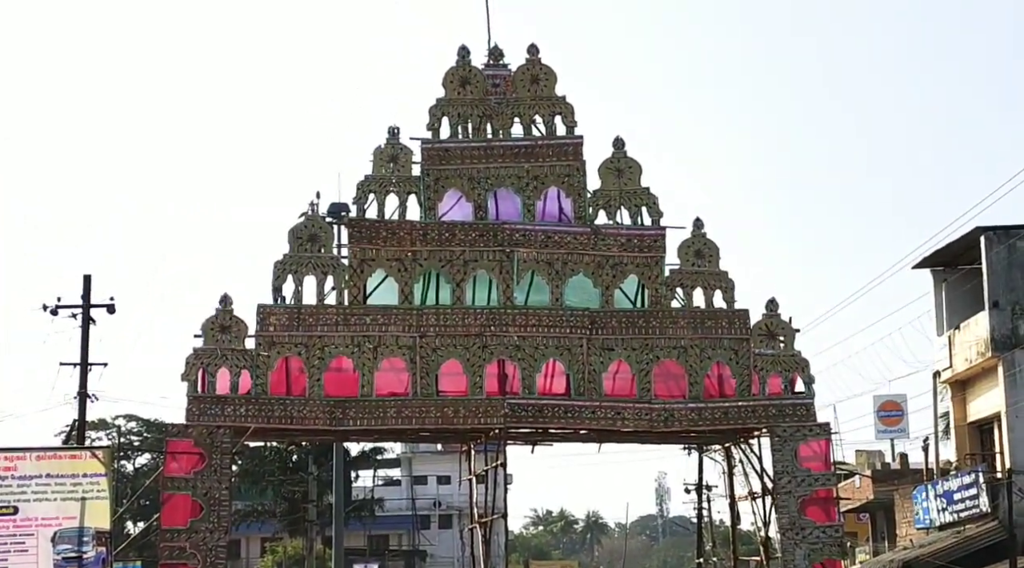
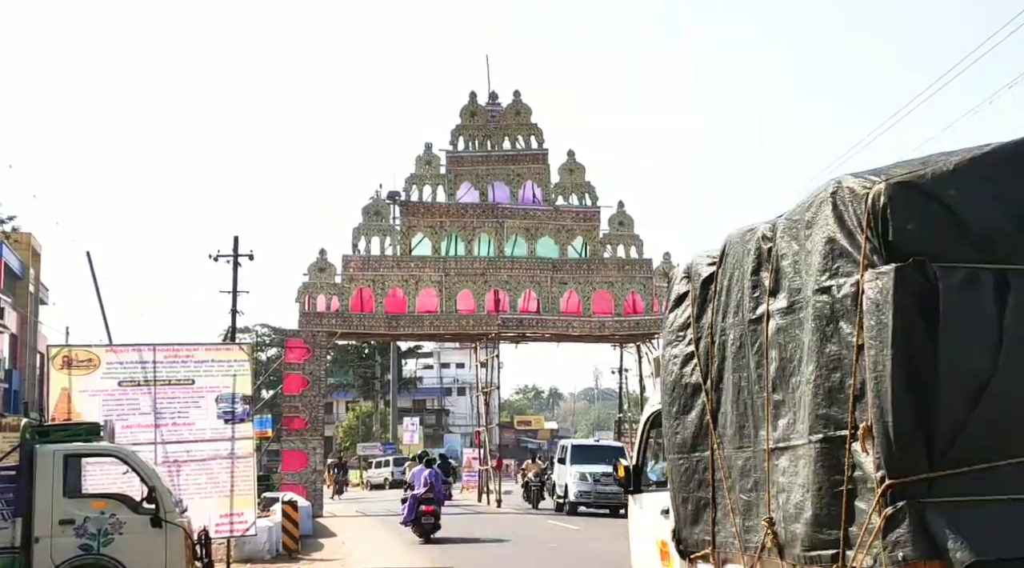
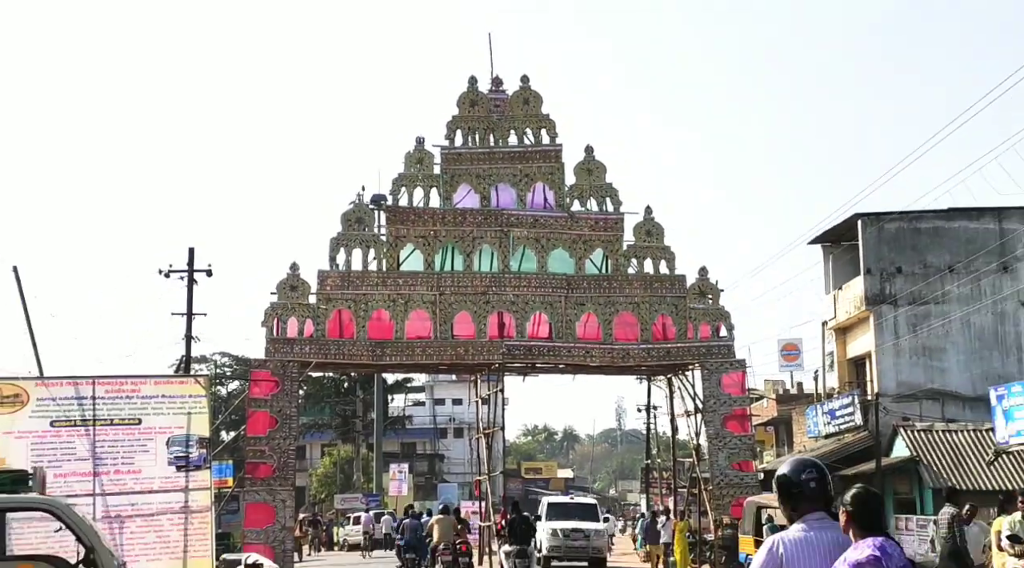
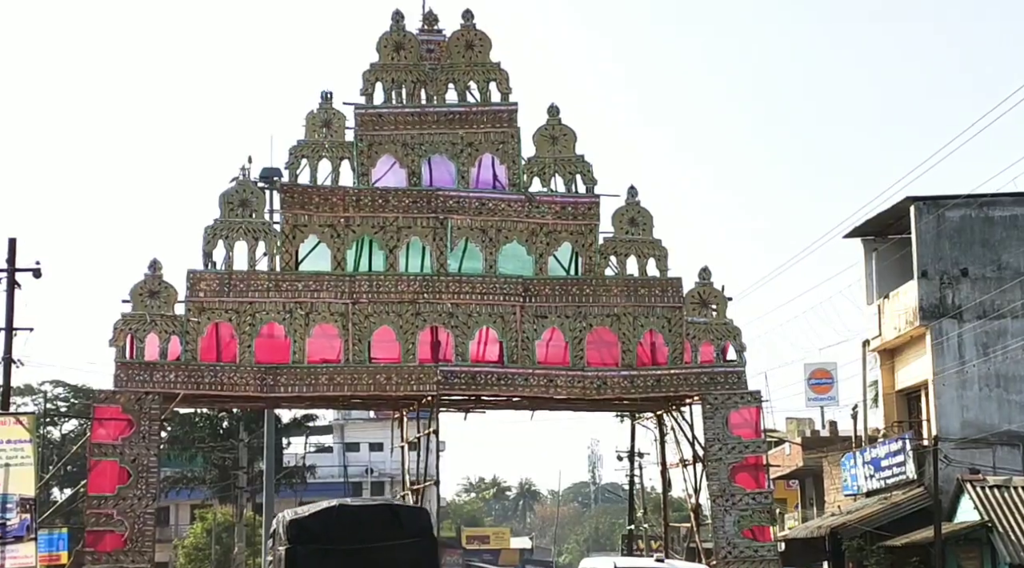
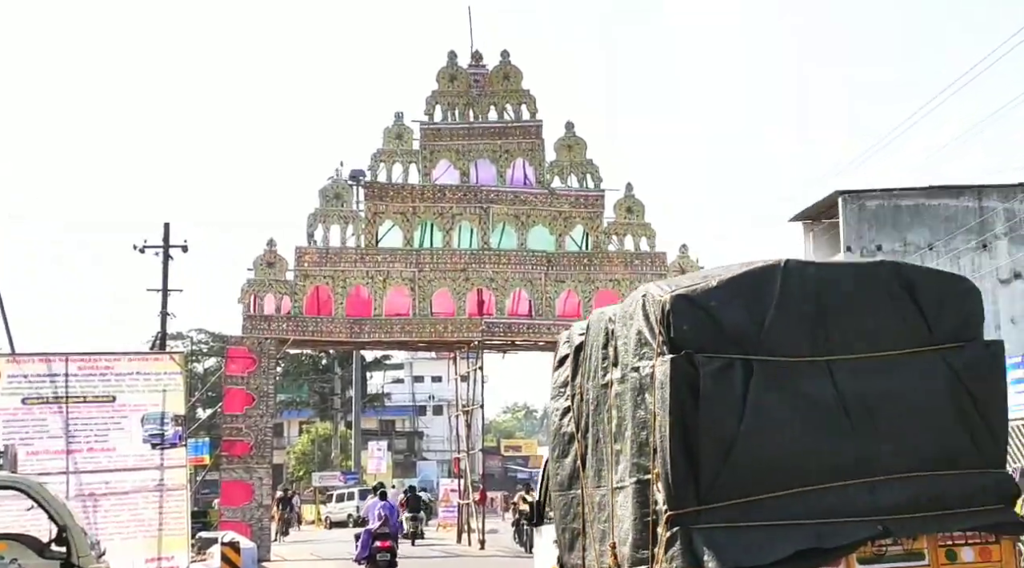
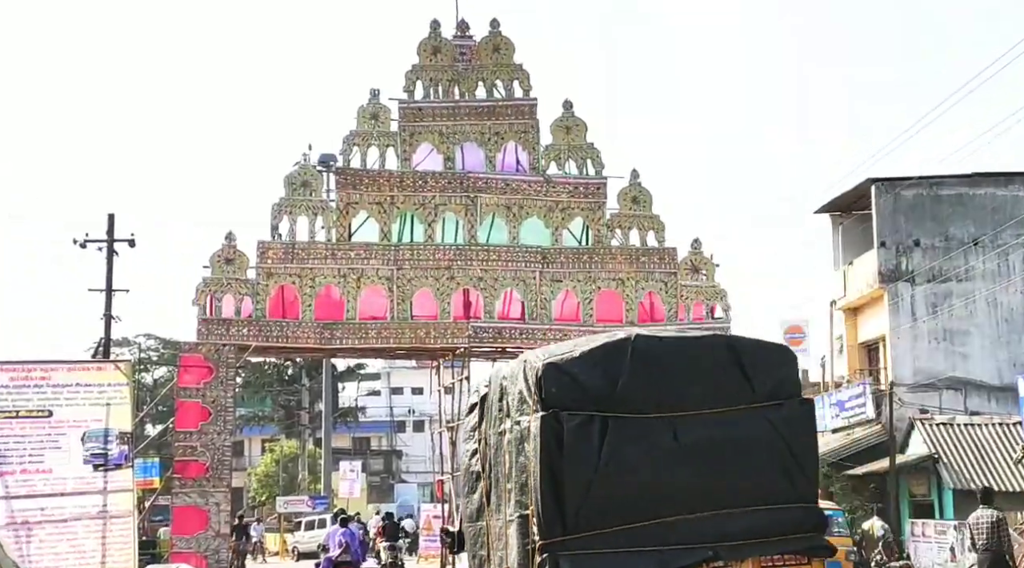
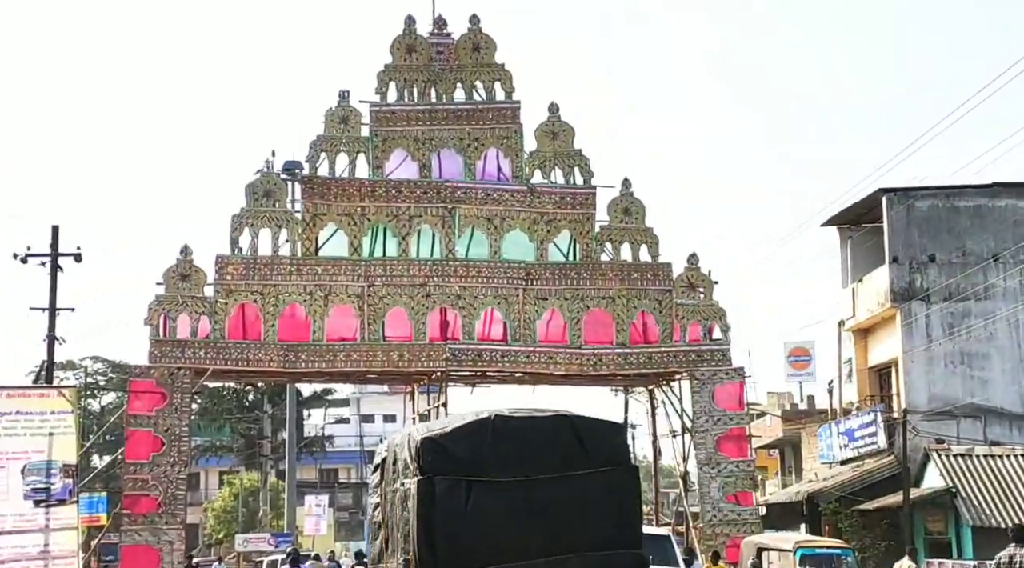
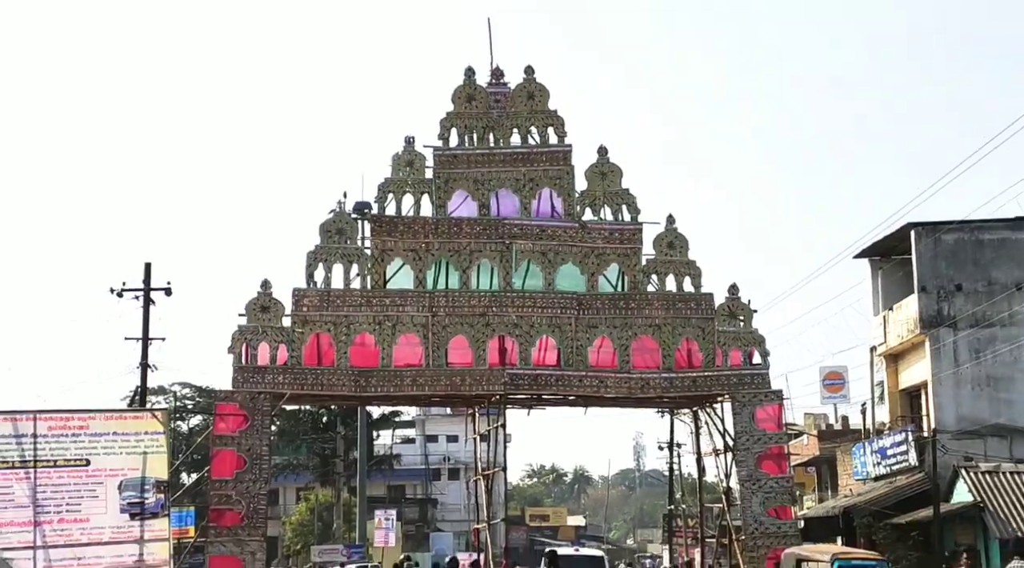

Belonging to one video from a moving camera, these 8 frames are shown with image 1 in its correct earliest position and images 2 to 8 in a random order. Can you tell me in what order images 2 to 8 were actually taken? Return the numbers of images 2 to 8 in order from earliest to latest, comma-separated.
8, 3, 2, 5, 6, 7, 4
